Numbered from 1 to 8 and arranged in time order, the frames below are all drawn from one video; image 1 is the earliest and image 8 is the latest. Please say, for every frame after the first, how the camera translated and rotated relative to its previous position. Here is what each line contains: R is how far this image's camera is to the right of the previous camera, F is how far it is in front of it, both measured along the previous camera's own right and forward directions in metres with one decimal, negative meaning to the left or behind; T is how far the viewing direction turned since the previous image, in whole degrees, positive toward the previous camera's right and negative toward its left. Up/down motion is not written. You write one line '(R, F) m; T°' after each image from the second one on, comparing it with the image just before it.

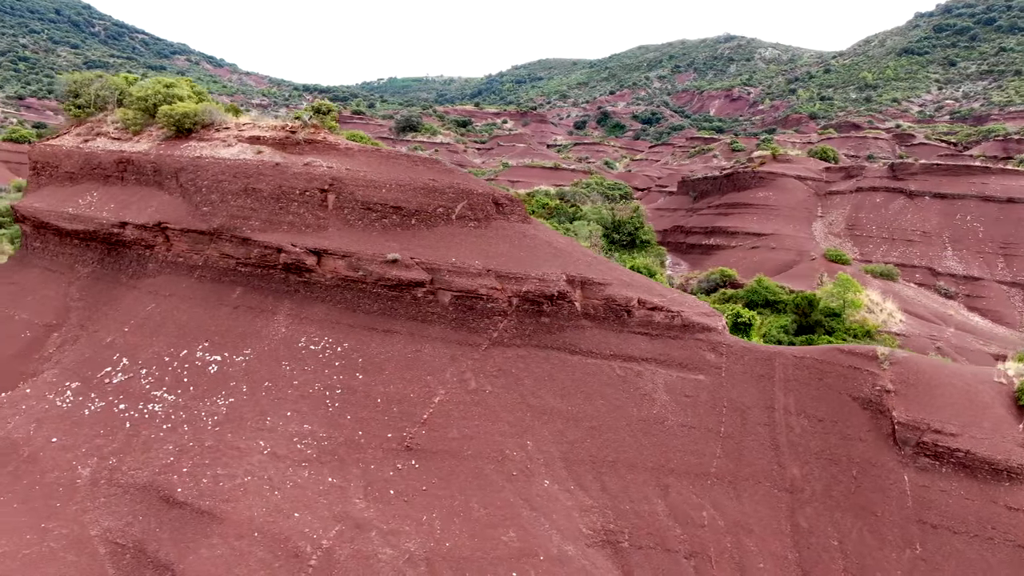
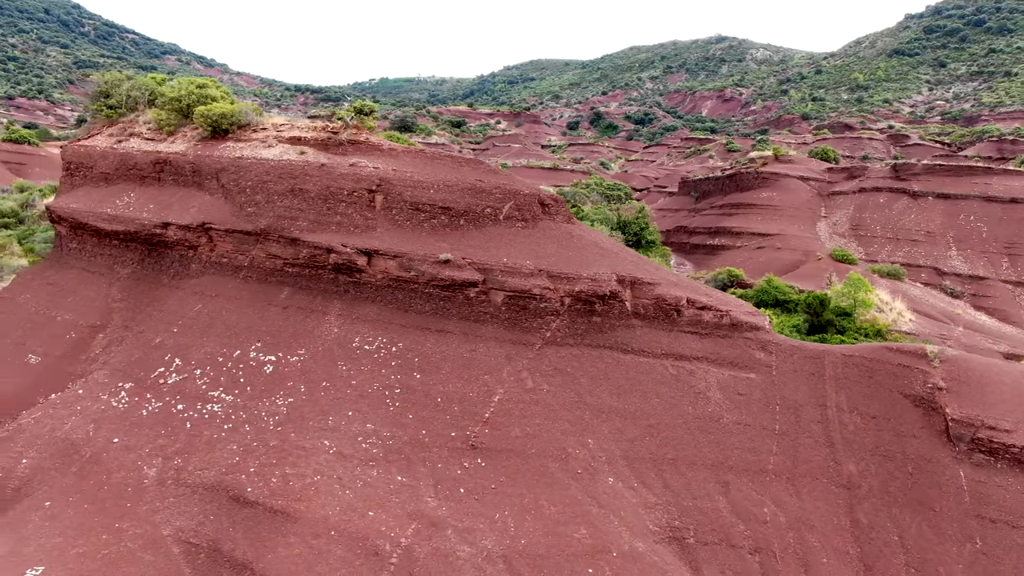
(-0.7, -0.1) m; +1°
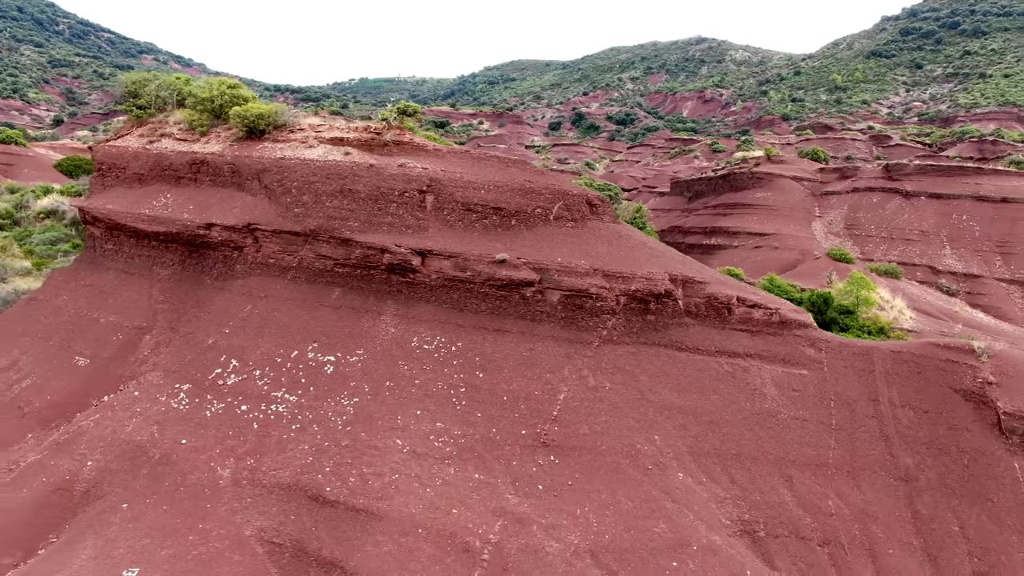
(-0.9, -0.1) m; +2°
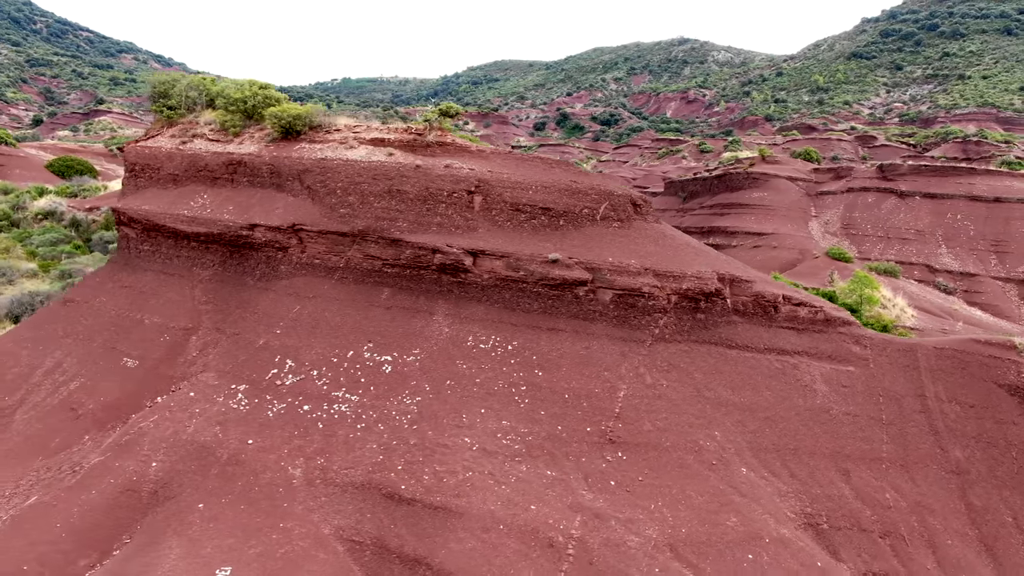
(-0.8, -0.1) m; +1°
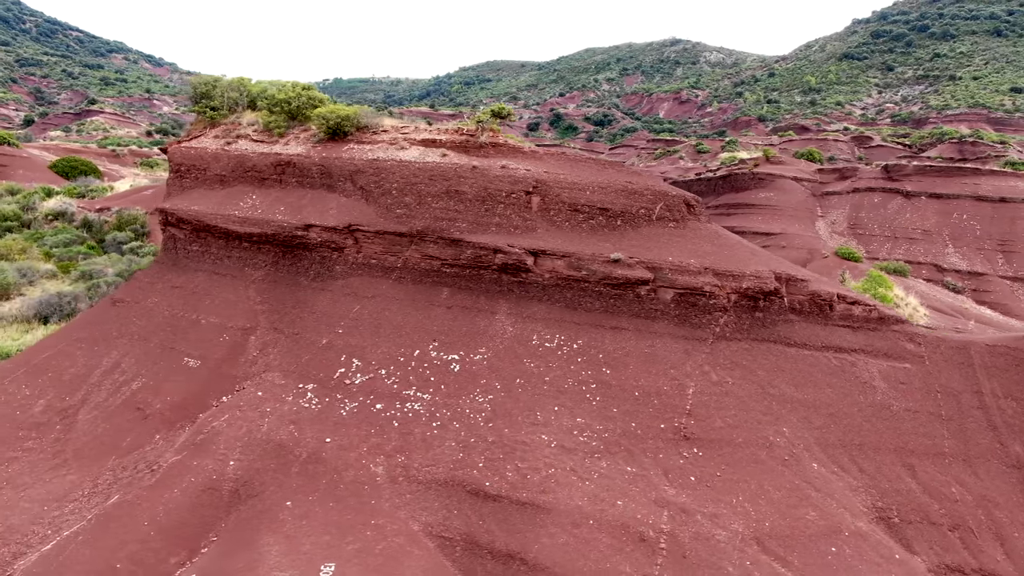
(-0.9, -0.1) m; +1°
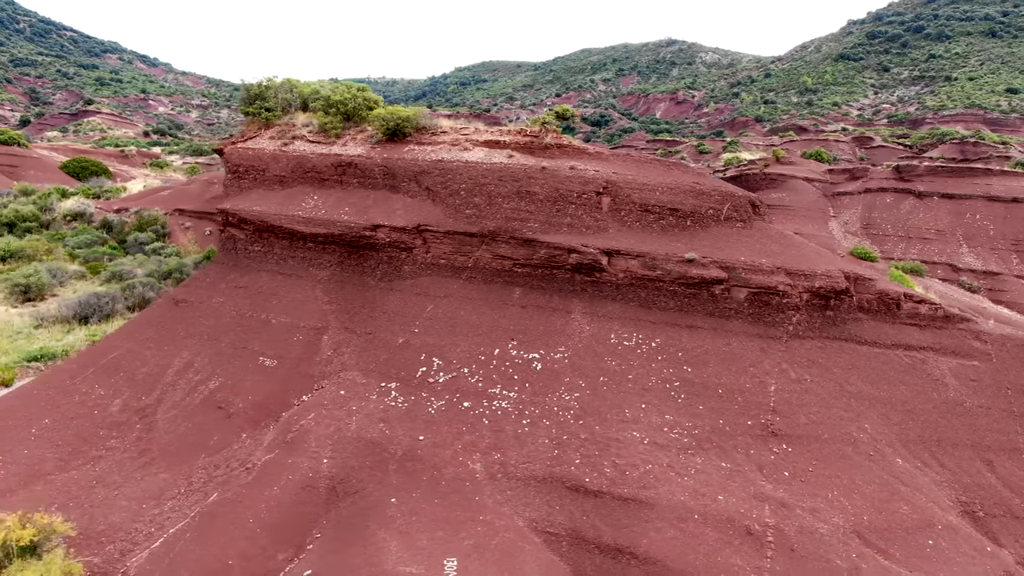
(-1.0, -0.1) m; +1°
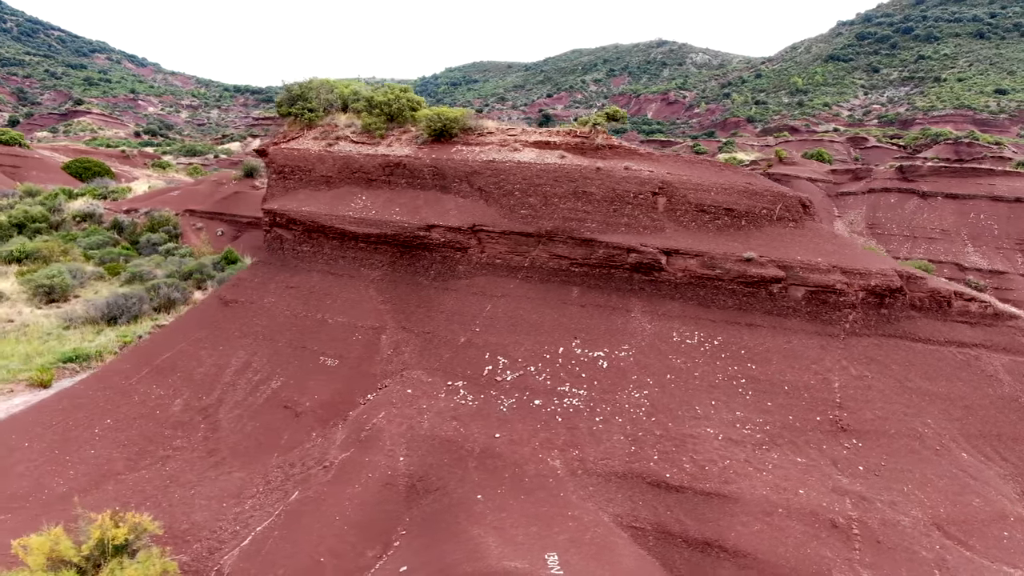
(-0.9, -0.1) m; +1°
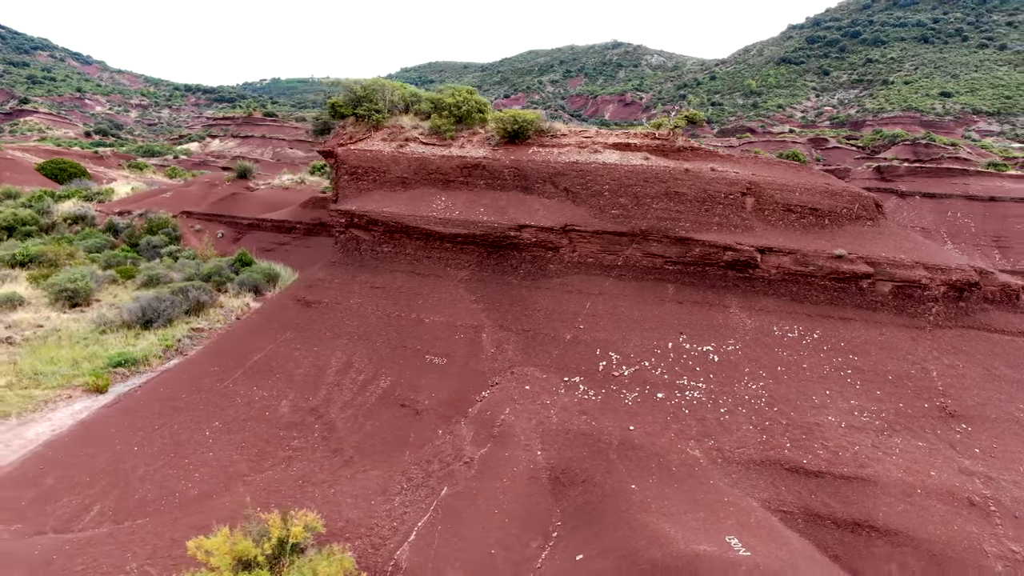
(-2.0, -0.2) m; +4°
